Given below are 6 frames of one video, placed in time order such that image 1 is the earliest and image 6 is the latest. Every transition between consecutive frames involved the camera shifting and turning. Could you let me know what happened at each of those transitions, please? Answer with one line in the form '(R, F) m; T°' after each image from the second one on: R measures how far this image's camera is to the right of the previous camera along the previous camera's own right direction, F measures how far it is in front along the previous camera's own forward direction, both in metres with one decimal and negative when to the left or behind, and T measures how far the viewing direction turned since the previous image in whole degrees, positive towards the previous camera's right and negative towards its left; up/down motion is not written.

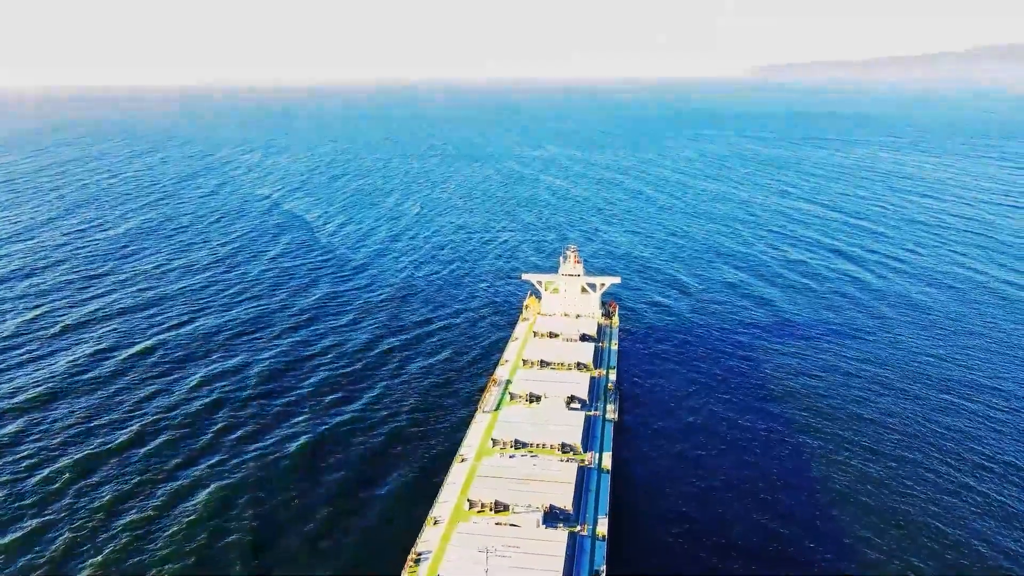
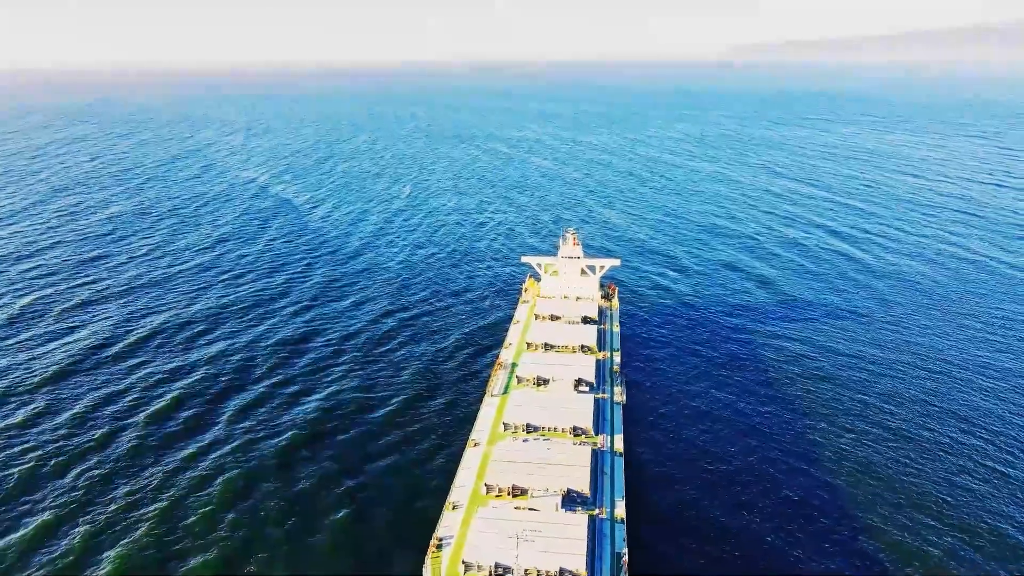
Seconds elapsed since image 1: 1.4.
(-1.7, +0.2) m; +1°
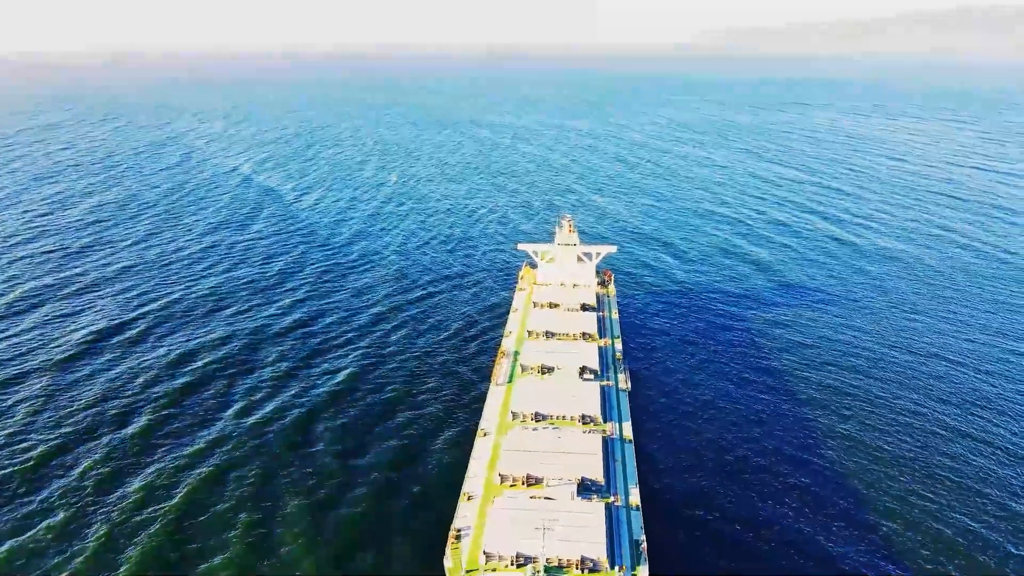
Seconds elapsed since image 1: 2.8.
(-1.6, +0.2) m; +1°
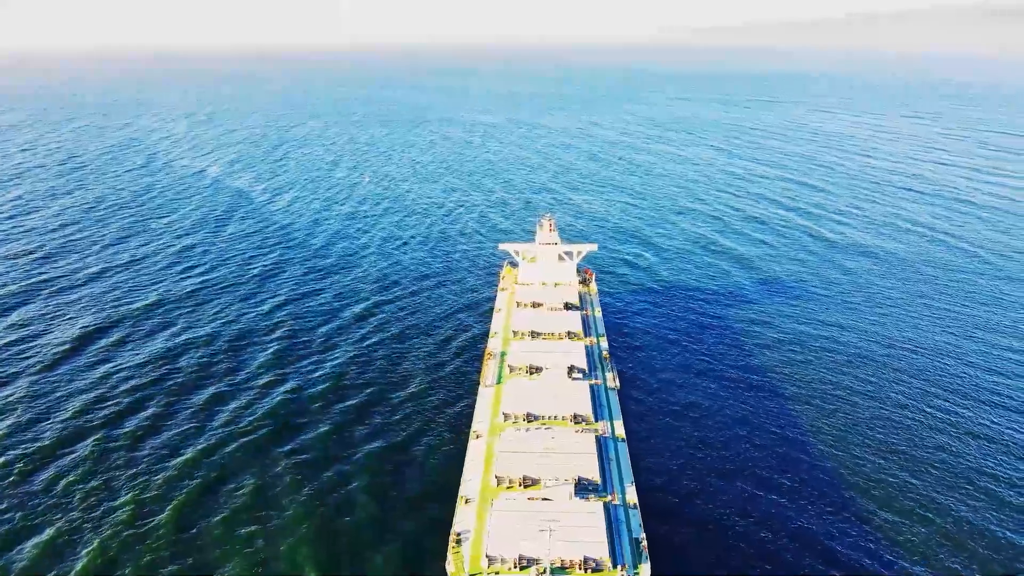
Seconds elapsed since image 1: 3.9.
(-1.2, 0.0) m; +2°
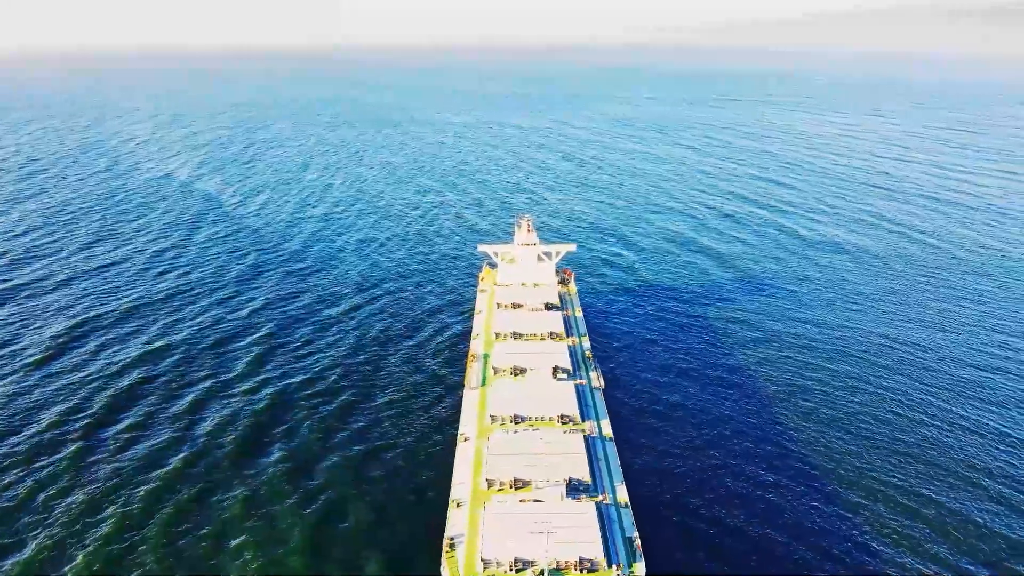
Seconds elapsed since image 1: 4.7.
(-0.9, 0.0) m; +2°
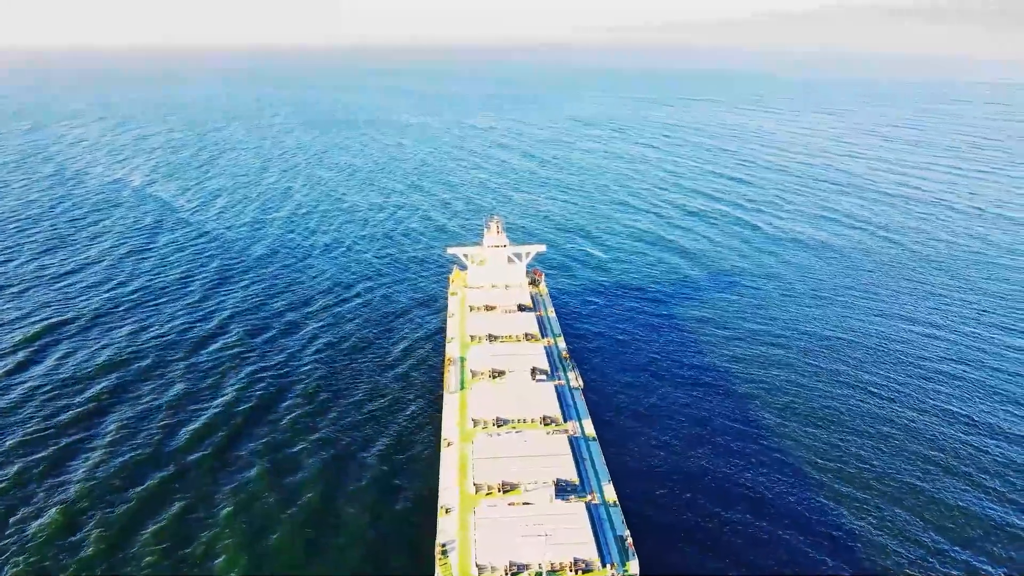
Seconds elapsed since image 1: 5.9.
(-1.3, +0.1) m; +4°
